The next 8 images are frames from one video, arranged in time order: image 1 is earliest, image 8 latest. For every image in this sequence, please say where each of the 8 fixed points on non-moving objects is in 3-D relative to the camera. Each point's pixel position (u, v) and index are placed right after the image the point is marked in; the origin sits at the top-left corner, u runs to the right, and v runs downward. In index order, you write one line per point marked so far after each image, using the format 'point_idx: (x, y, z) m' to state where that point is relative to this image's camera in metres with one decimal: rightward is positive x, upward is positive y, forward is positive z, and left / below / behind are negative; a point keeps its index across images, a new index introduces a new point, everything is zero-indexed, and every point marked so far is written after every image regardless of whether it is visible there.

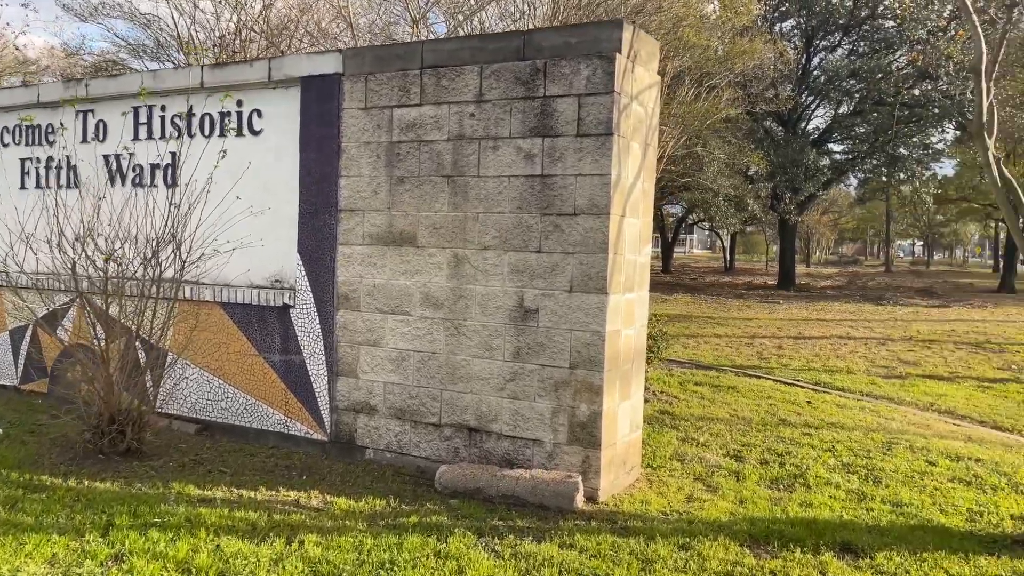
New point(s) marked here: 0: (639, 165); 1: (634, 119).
0: (+0.7, +0.7, +4.3) m
1: (+0.7, +0.9, +4.2) m
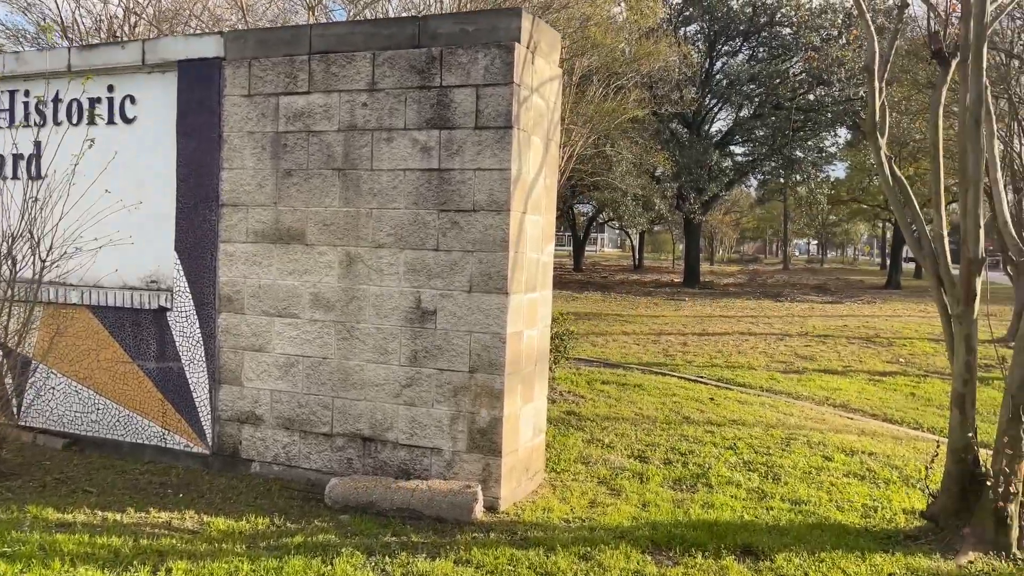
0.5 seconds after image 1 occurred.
0: (+0.2, +0.7, +4.1) m
1: (+0.1, +0.9, +4.0) m
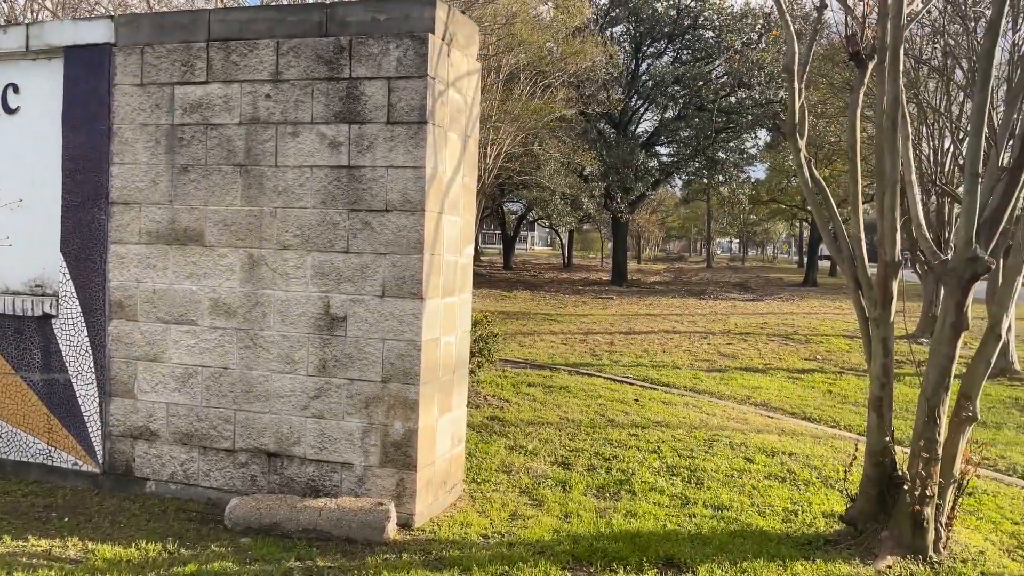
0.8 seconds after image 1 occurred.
0: (-0.3, +0.7, +3.9) m
1: (-0.3, +0.9, +3.8) m
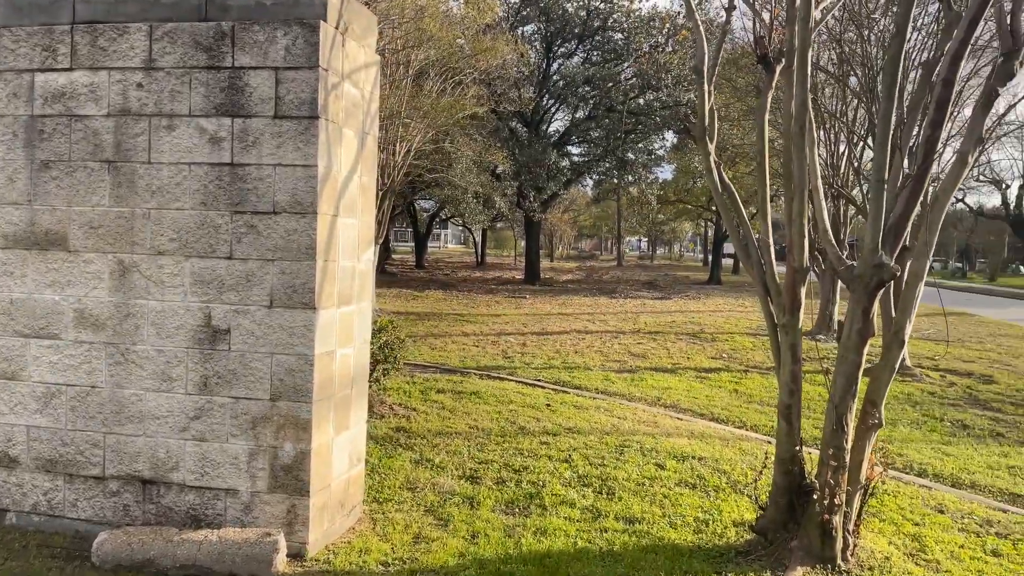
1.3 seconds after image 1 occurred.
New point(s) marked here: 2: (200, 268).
0: (-0.8, +0.6, +3.7) m
1: (-0.8, +0.9, +3.6) m
2: (-1.4, +0.1, +3.4) m
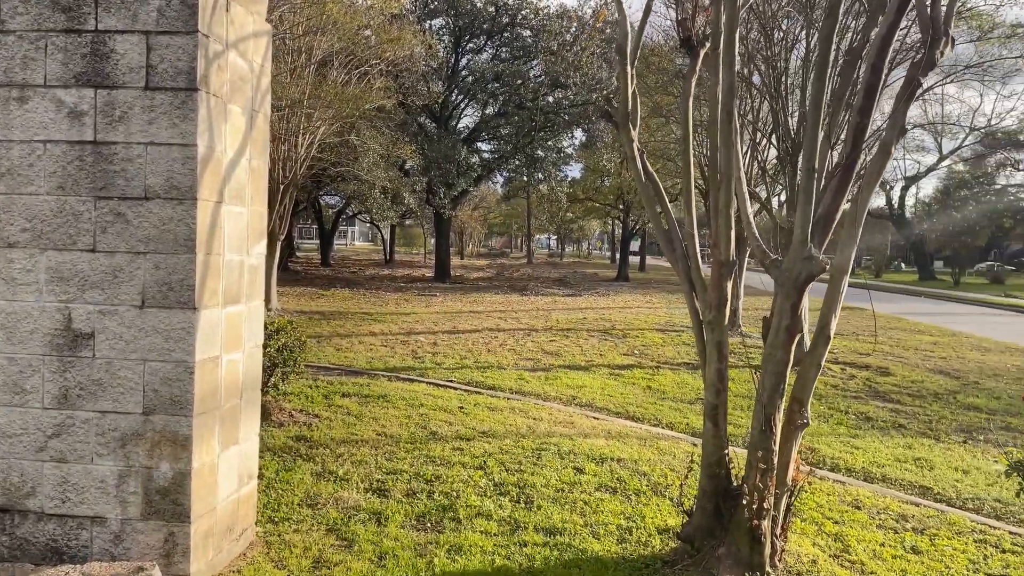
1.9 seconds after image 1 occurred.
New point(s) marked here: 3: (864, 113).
0: (-1.2, +0.6, +3.3) m
1: (-1.2, +0.9, +3.2) m
2: (-1.8, +0.1, +3.0) m
3: (+1.3, +0.7, +2.9) m
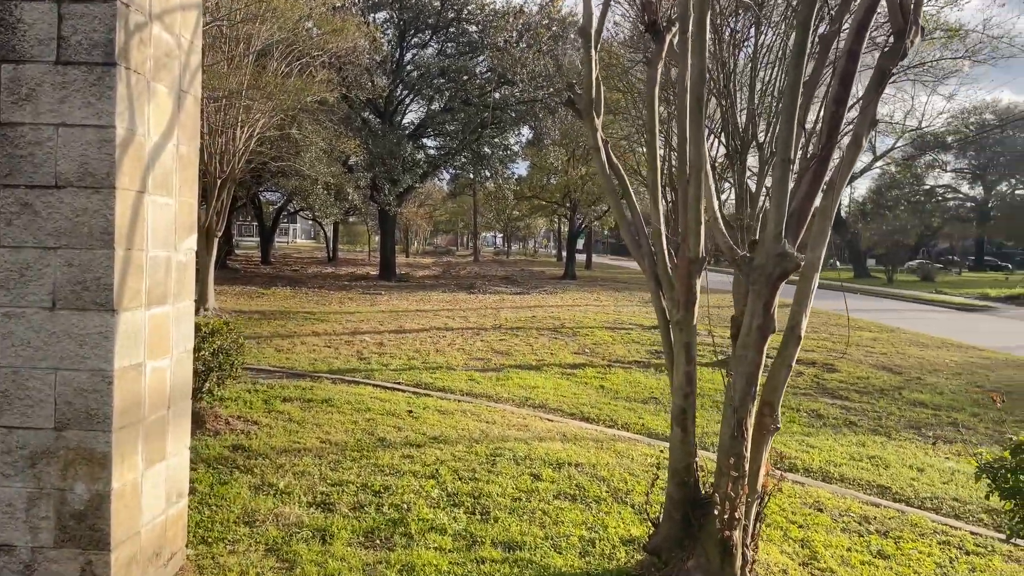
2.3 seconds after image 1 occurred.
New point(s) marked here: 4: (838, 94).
0: (-1.3, +0.7, +2.9) m
1: (-1.3, +0.9, +2.8) m
2: (-1.9, +0.1, +2.6) m
3: (+1.2, +0.7, +2.8) m
4: (+1.2, +0.7, +2.8) m
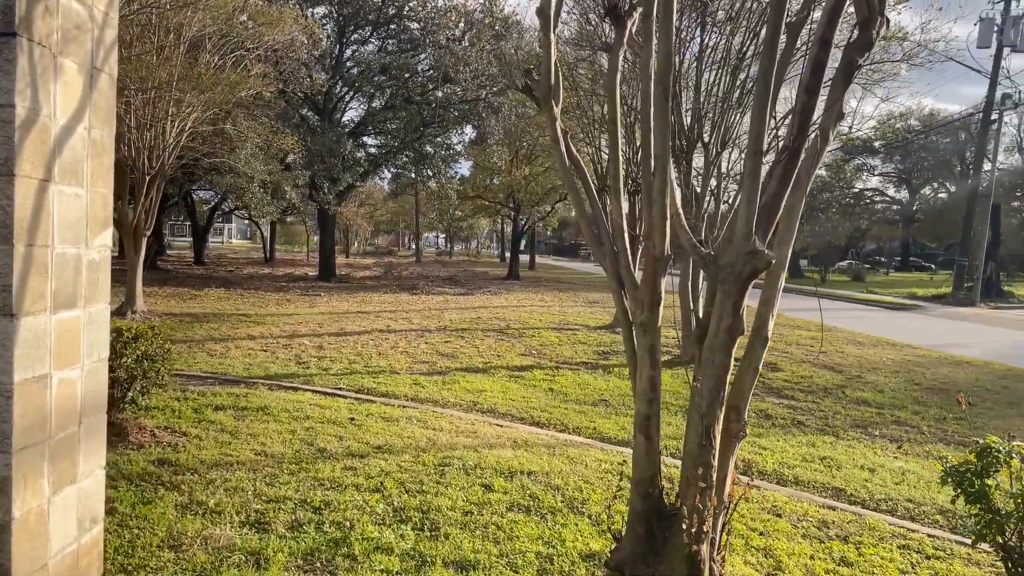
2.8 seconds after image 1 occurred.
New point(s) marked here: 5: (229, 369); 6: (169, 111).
0: (-1.5, +0.6, +2.6) m
1: (-1.5, +0.9, +2.5) m
2: (-2.0, +0.1, +2.2) m
3: (+1.0, +0.7, +2.6) m
4: (+1.0, +0.7, +2.6) m
5: (-3.1, -0.9, +8.3) m
6: (-5.1, +2.7, +11.4) m
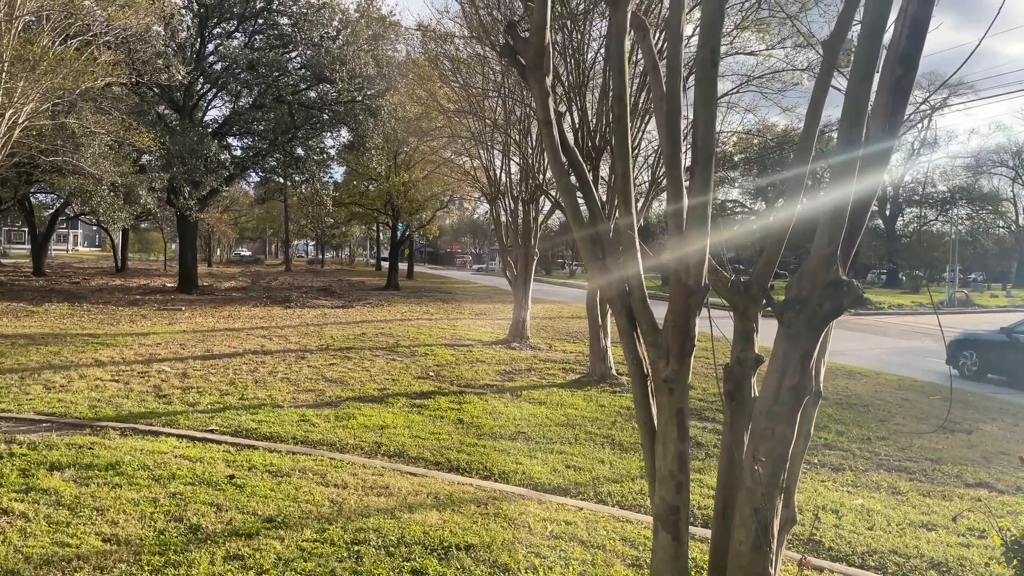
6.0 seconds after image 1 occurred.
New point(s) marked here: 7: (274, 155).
0: (-1.5, +0.5, +1.5) m
1: (-1.5, +0.7, +1.4) m
2: (-2.0, 0.0, +1.1) m
3: (+1.0, +0.6, +2.0) m
4: (+1.0, +0.6, +2.0) m
5: (-4.0, -1.1, +6.9) m
6: (-6.5, +2.4, +9.6) m
7: (-5.9, +3.4, +19.2) m
